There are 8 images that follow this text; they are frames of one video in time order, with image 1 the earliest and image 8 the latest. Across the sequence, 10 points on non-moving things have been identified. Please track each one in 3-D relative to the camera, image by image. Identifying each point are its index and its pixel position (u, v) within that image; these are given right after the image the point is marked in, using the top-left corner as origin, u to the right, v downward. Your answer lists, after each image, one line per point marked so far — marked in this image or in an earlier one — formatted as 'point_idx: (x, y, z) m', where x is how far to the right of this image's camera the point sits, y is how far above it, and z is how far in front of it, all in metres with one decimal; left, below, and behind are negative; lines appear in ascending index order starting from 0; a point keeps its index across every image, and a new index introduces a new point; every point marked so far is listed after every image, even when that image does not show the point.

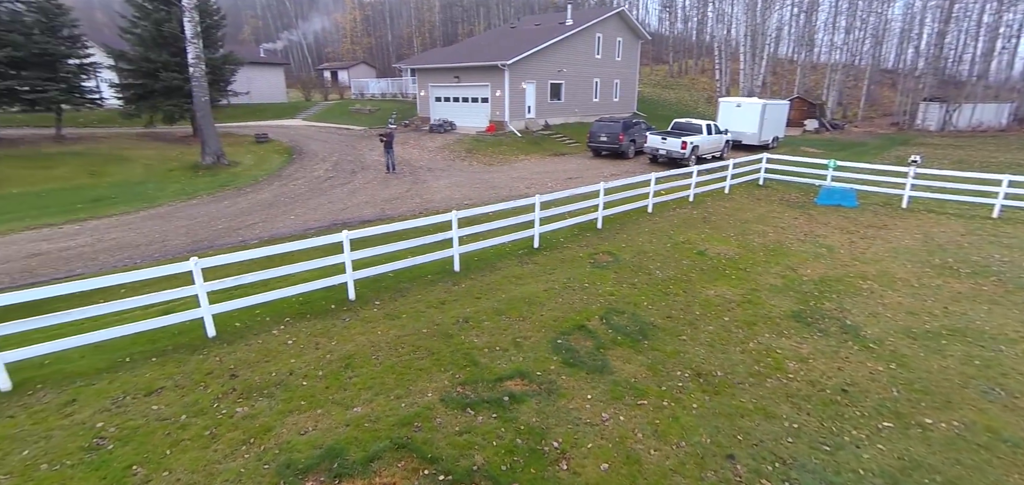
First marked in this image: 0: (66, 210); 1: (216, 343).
0: (-11.3, +0.8, +13.4) m
1: (-4.1, -1.4, +7.3) m
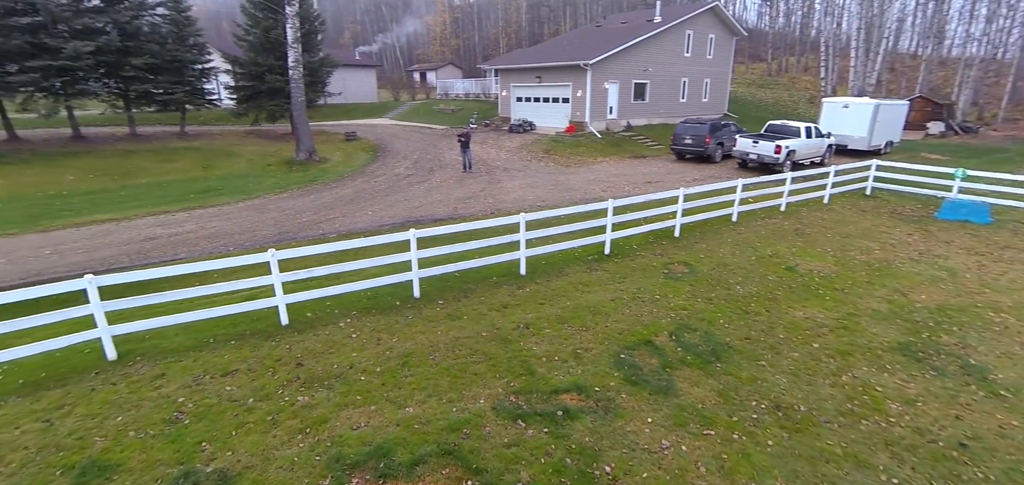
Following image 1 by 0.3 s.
0: (-9.4, +1.2, +14.7) m
1: (-3.2, -1.3, +7.6) m
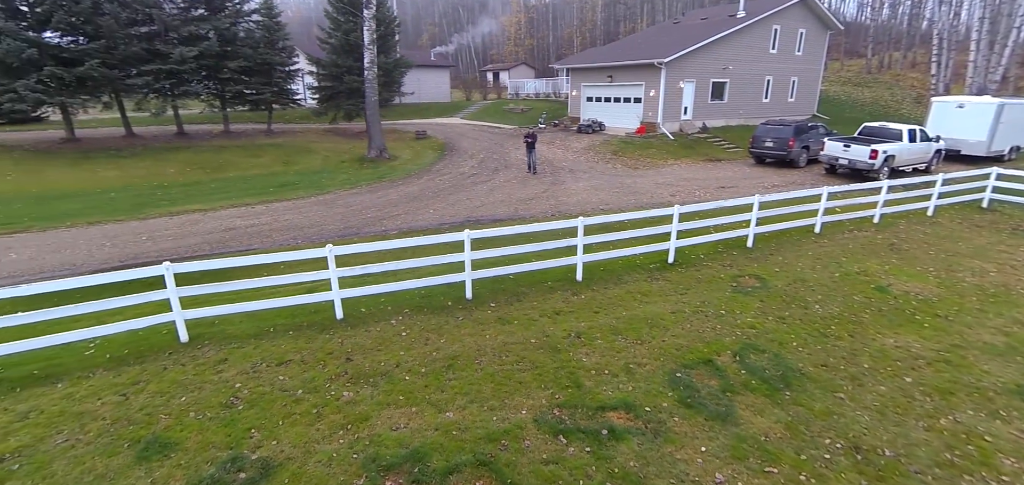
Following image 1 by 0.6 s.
0: (-7.5, +1.5, +15.6) m
1: (-2.5, -1.2, +7.7) m
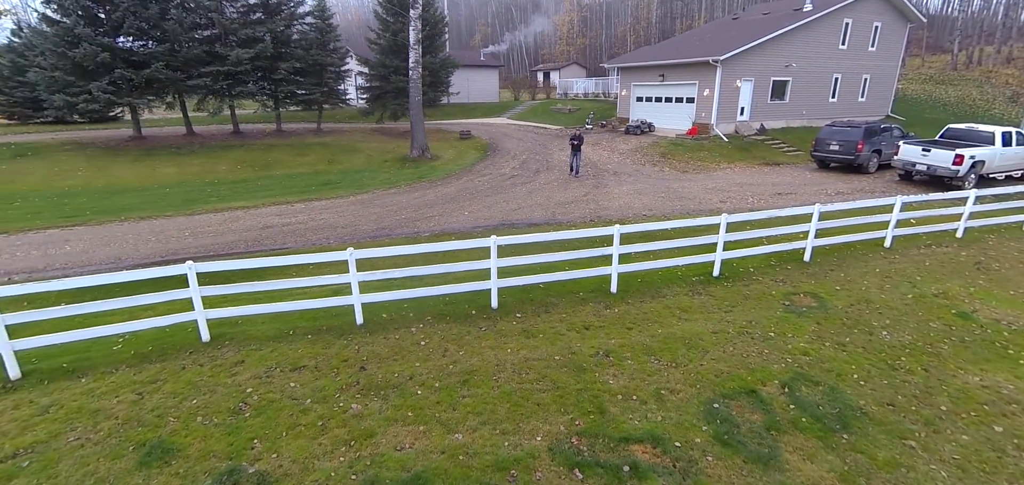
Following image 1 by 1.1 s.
0: (-6.3, +1.6, +15.8) m
1: (-2.2, -1.3, +7.5) m
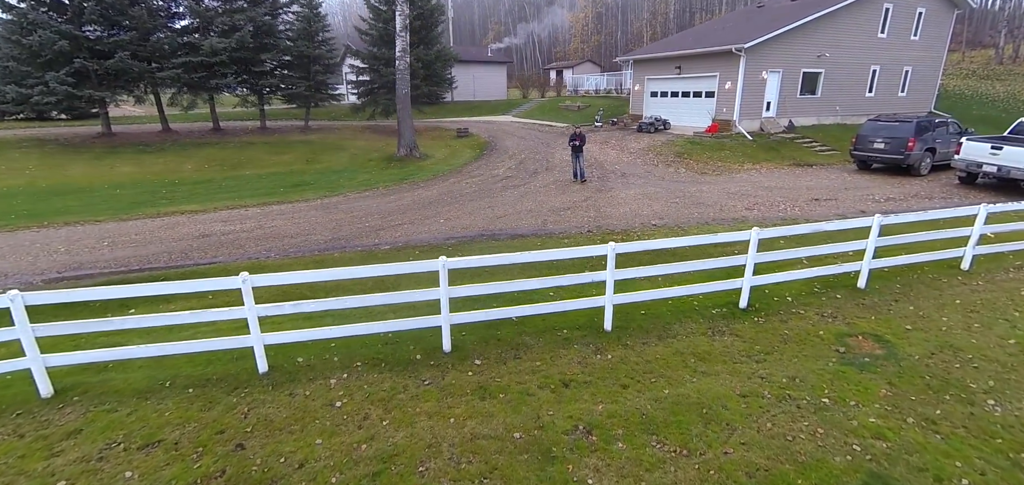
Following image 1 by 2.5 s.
0: (-6.6, +1.3, +14.0) m
1: (-2.7, -1.5, +5.5) m
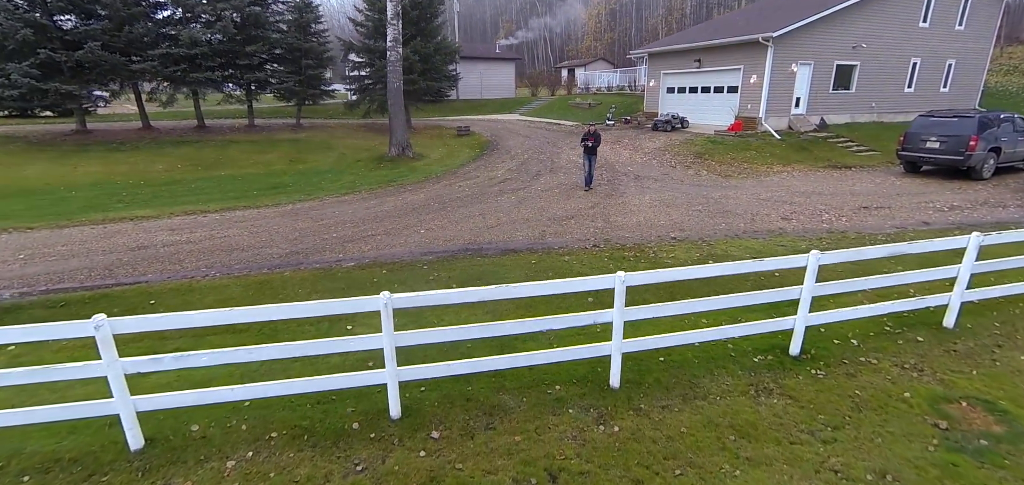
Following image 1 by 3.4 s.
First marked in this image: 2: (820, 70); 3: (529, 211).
0: (-6.6, +1.1, +12.5) m
1: (-2.9, -1.7, +4.0) m
2: (+10.8, +6.0, +18.3) m
3: (+0.3, +0.6, +10.1) m
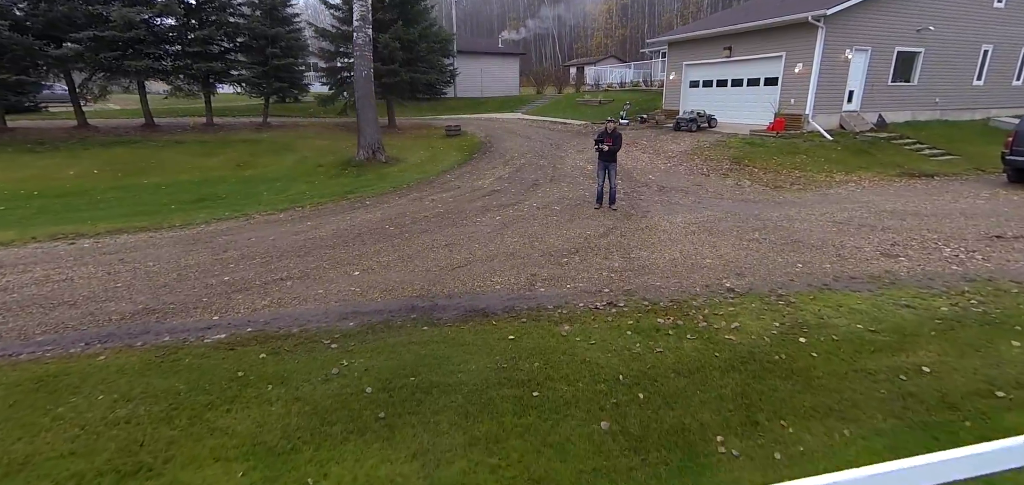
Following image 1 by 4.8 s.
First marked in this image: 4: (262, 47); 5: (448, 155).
0: (-6.8, +0.6, +9.7) m
1: (-3.3, -2.2, +1.1) m
2: (+10.7, +5.4, +15.3) m
3: (0.0, 0.0, +7.1) m
4: (-8.8, +6.9, +18.3) m
5: (-1.8, +2.4, +14.6) m
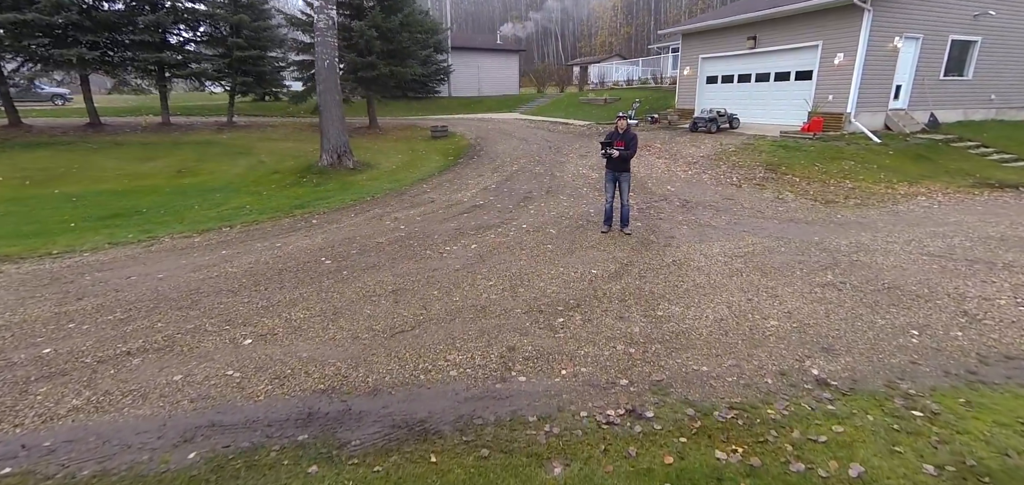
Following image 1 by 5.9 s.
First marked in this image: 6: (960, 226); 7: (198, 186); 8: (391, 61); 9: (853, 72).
0: (-7.1, +0.1, +7.7) m
1: (-3.6, -2.6, -1.0) m
2: (+10.5, +4.9, +13.1) m
3: (-0.2, -0.4, +5.0) m
4: (-8.9, +6.4, +16.3) m
5: (-2.0, +2.0, +12.6) m
6: (+5.9, +0.2, +6.8) m
7: (-6.3, +1.1, +10.2) m
8: (-3.7, +5.8, +16.6) m
9: (+8.1, +4.1, +12.4) m
